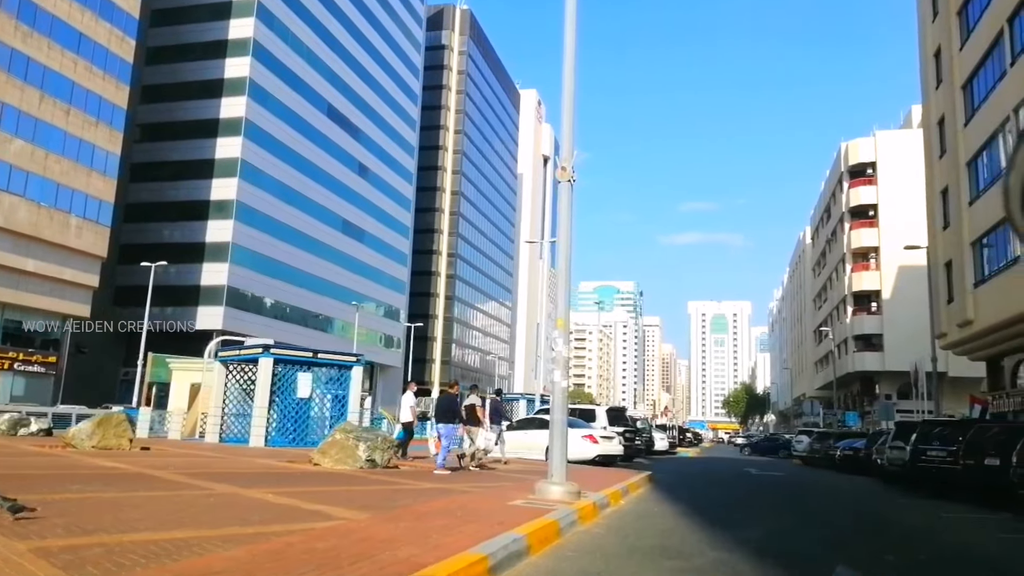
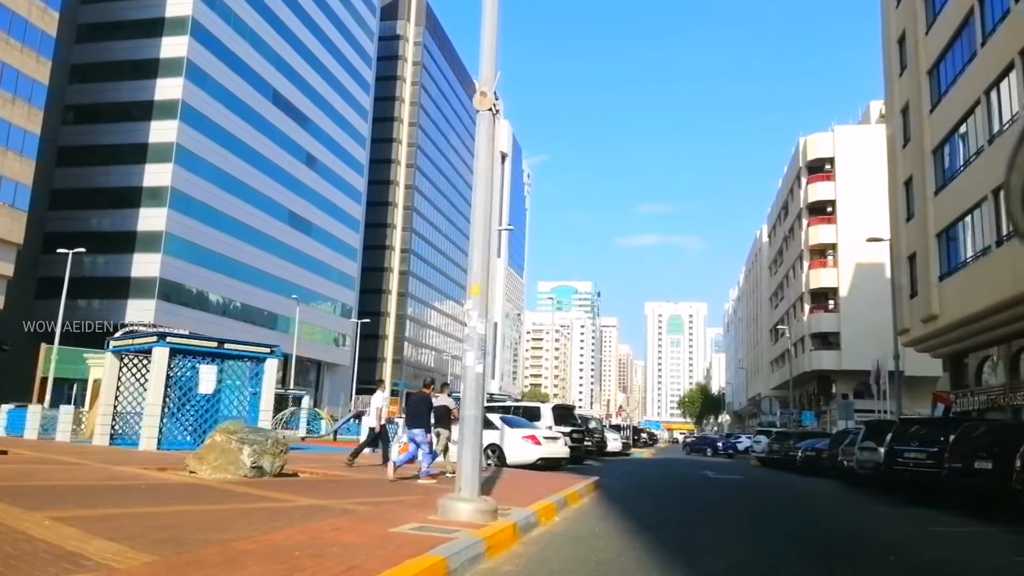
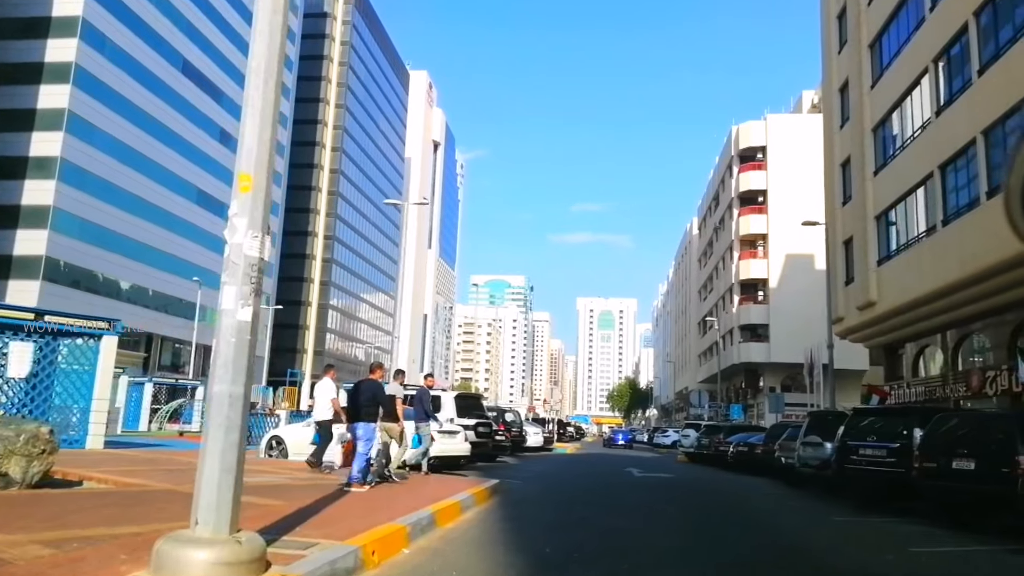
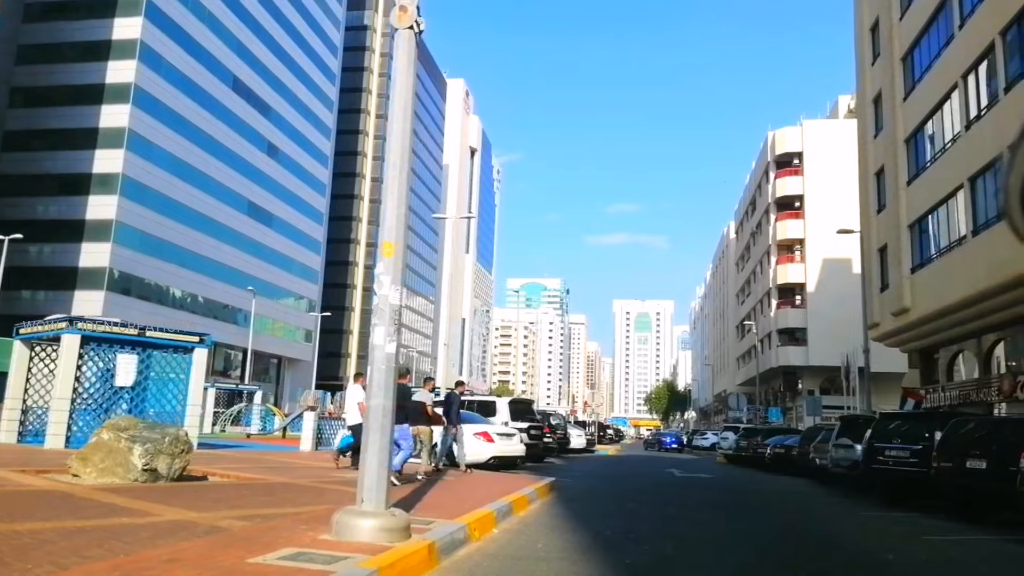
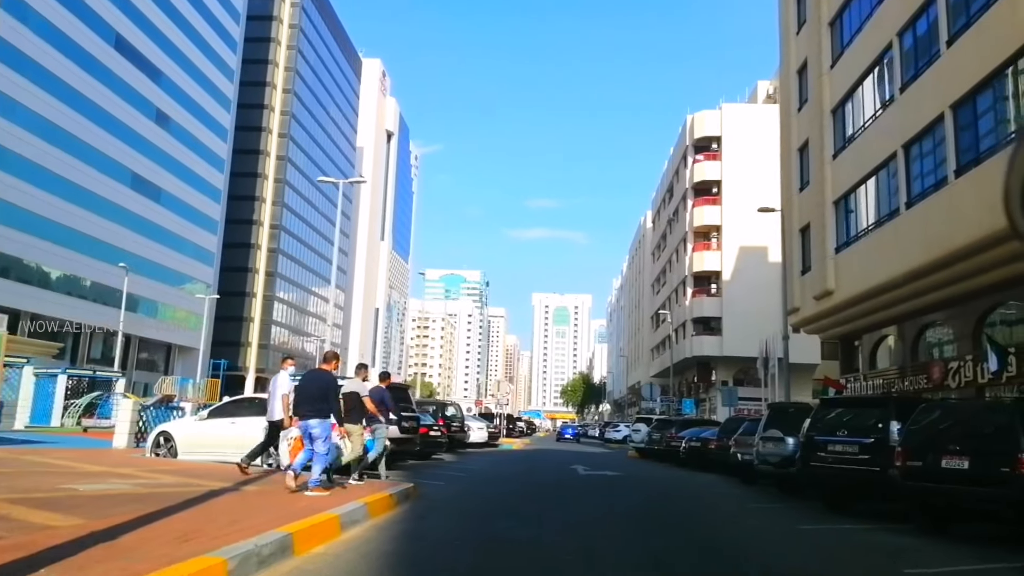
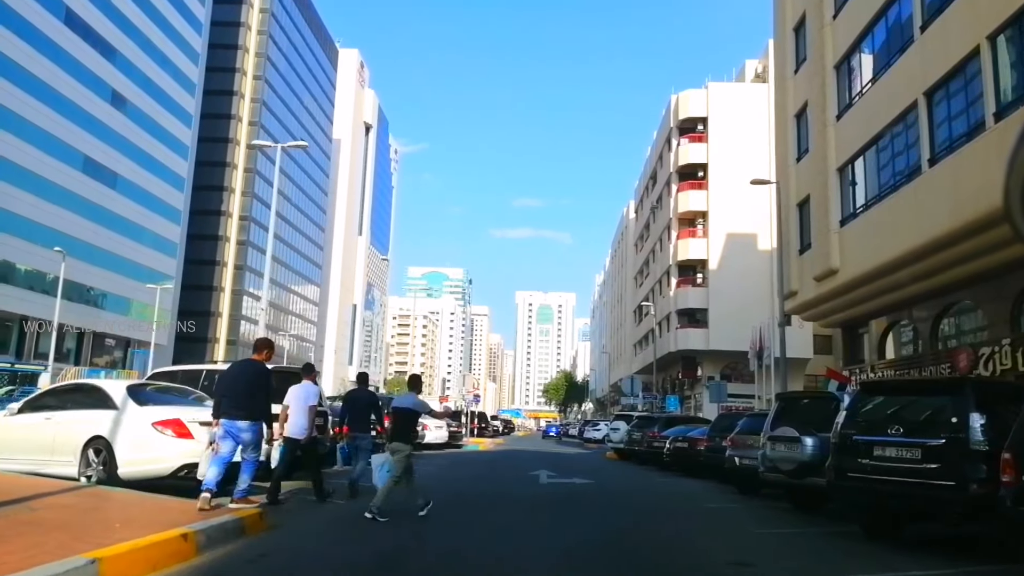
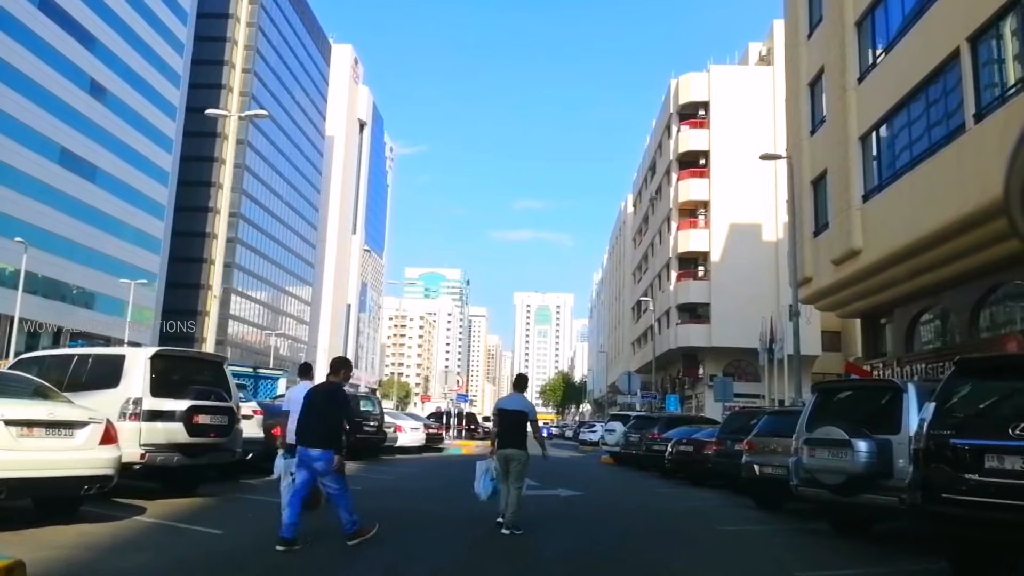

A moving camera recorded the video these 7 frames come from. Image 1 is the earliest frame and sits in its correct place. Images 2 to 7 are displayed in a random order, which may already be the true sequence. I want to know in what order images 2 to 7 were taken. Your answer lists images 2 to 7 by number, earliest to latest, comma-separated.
2, 4, 3, 5, 6, 7
